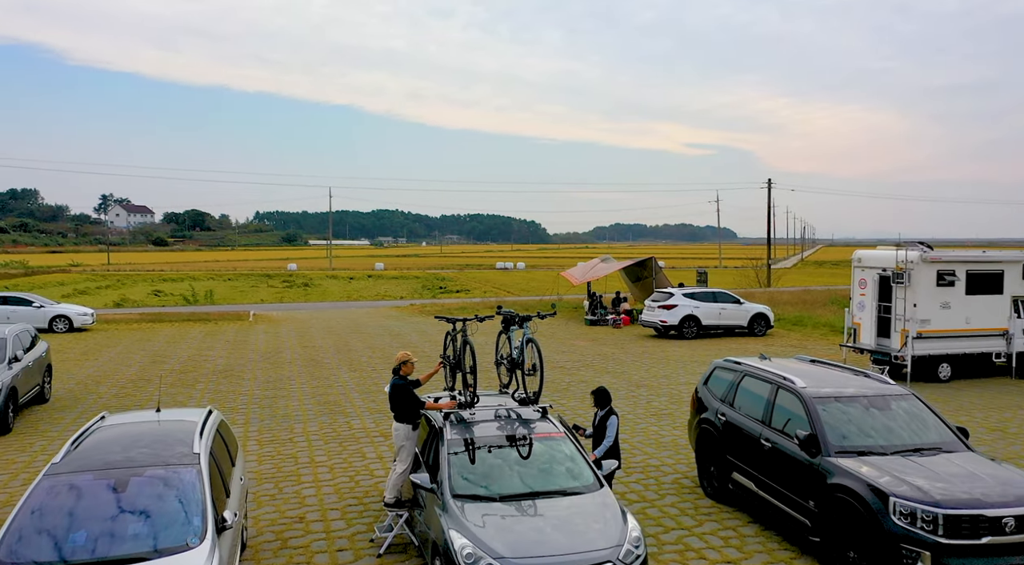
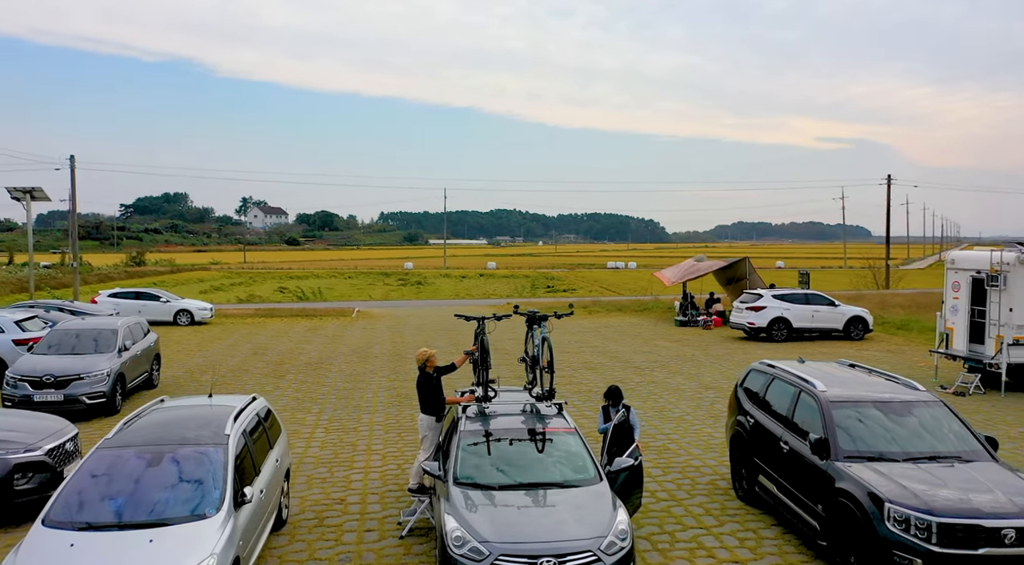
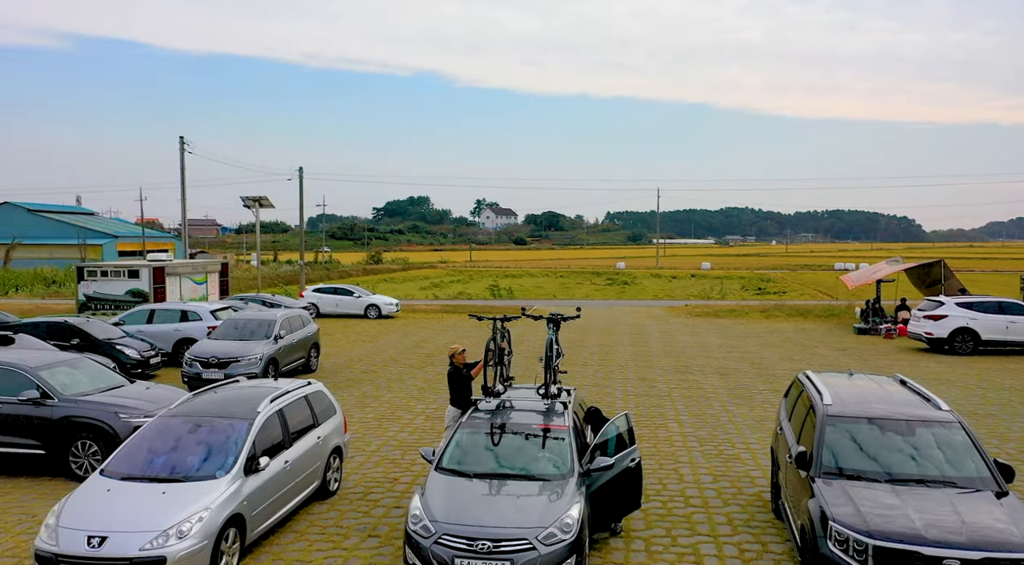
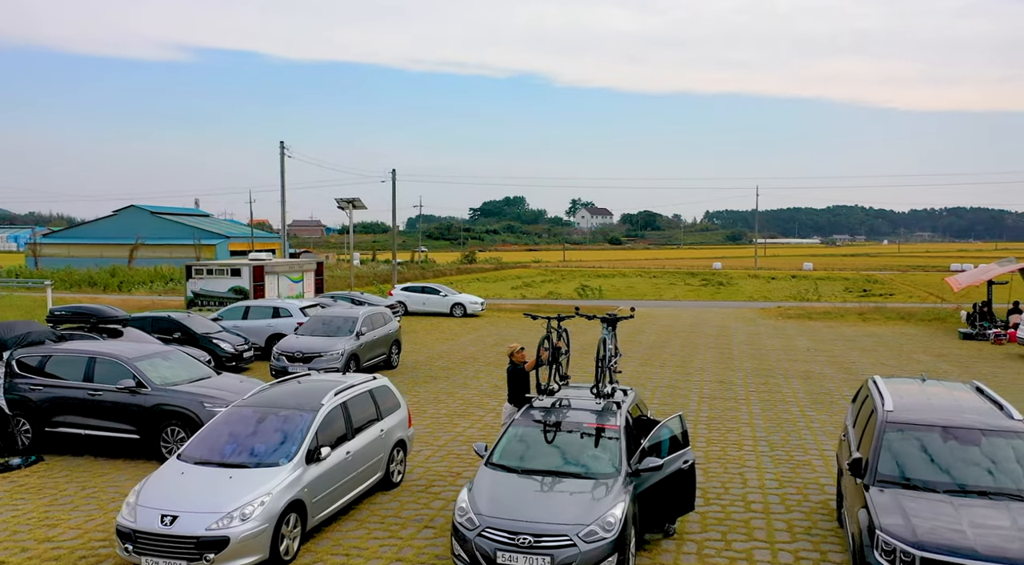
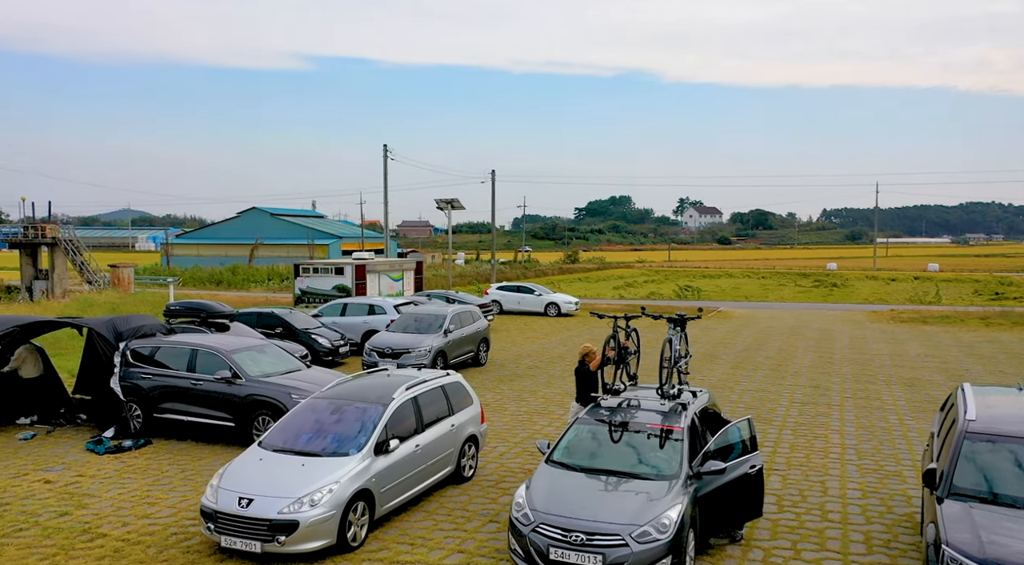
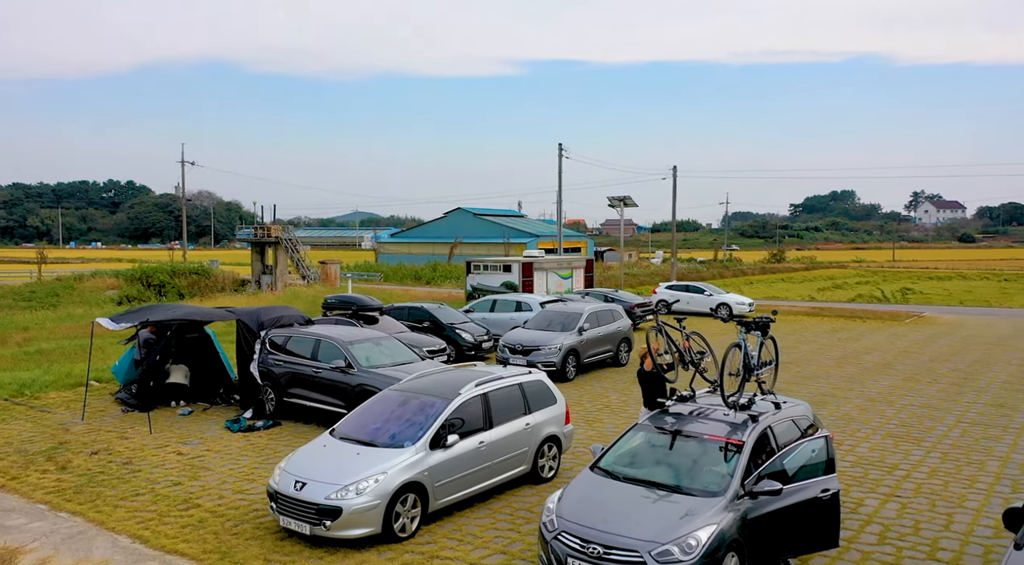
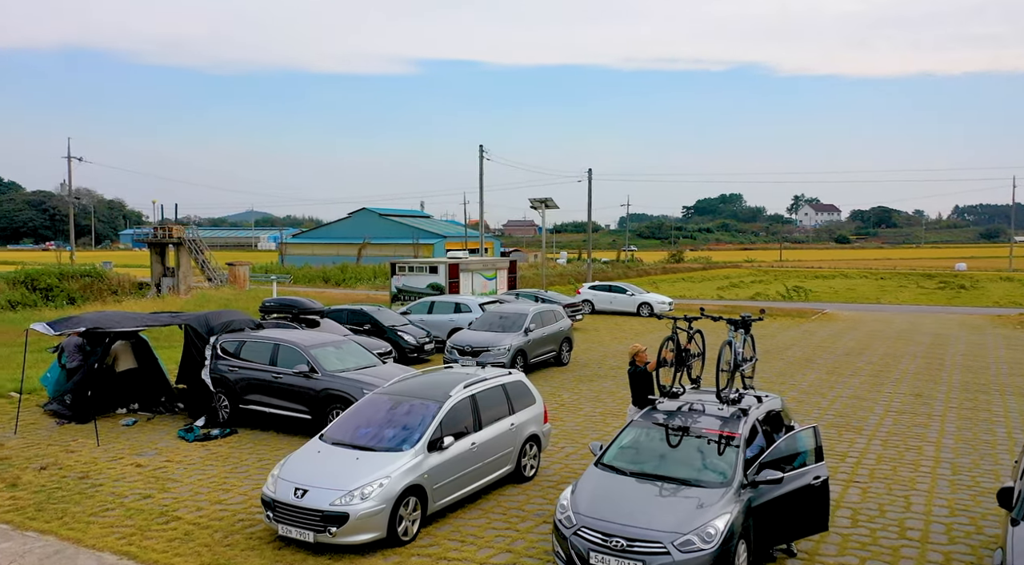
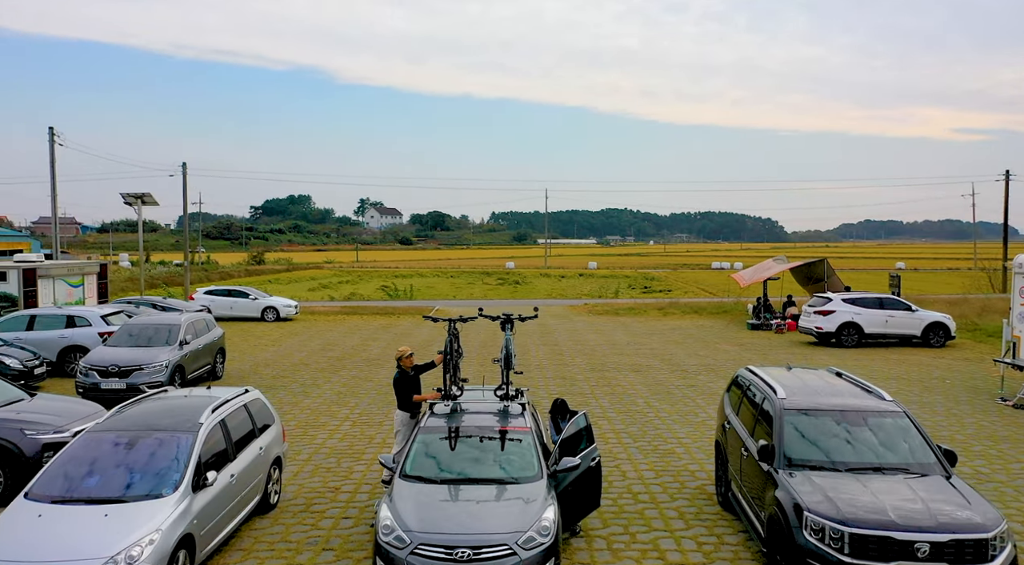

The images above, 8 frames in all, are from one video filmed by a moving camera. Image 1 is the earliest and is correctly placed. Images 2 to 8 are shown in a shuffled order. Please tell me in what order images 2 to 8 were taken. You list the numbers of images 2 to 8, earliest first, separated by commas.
2, 8, 3, 4, 5, 7, 6
